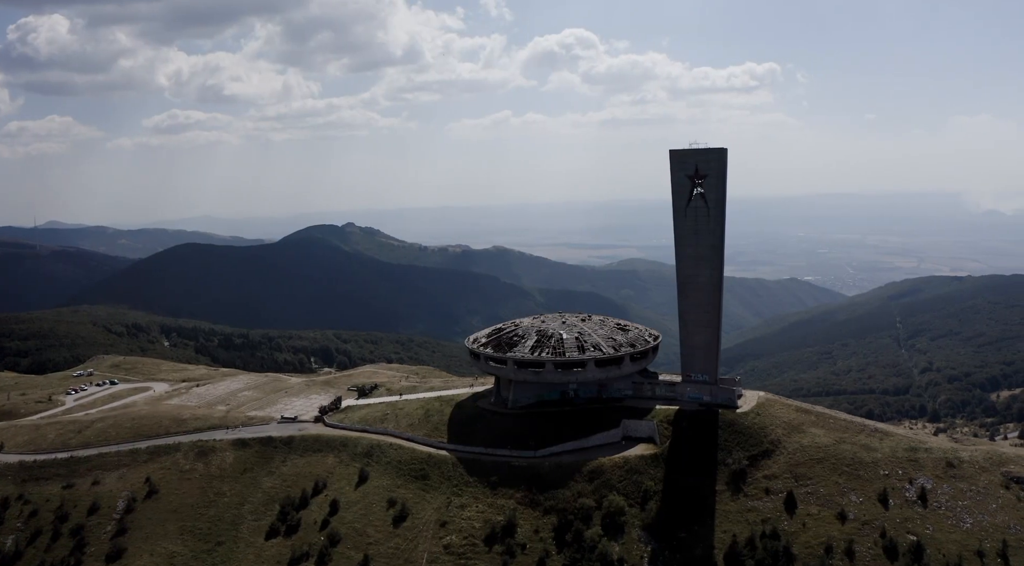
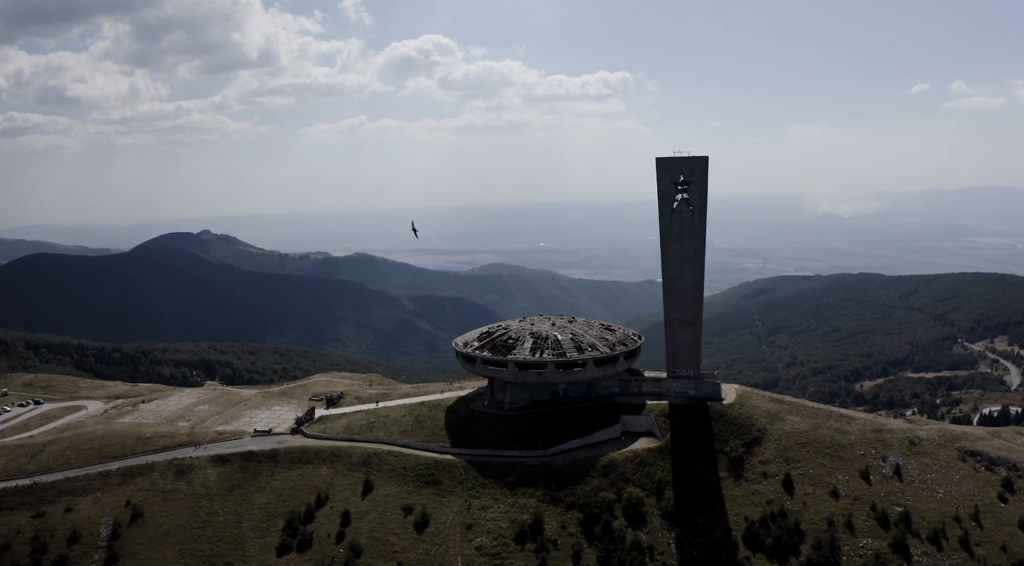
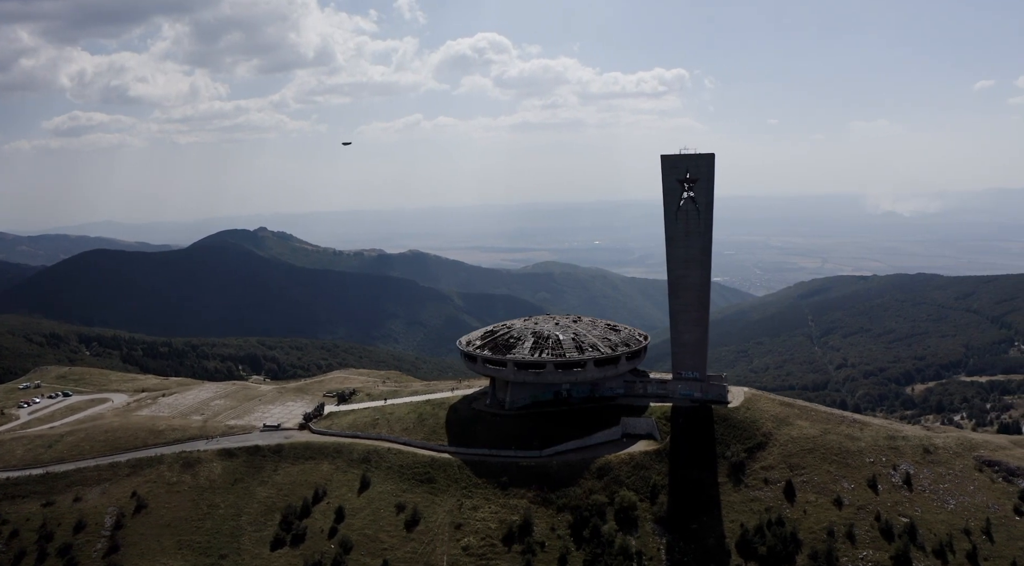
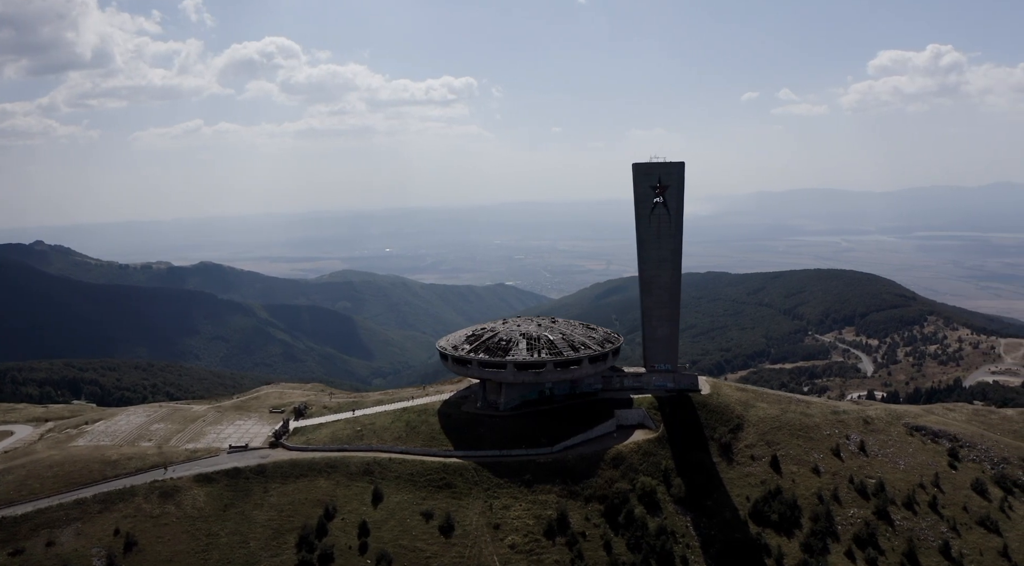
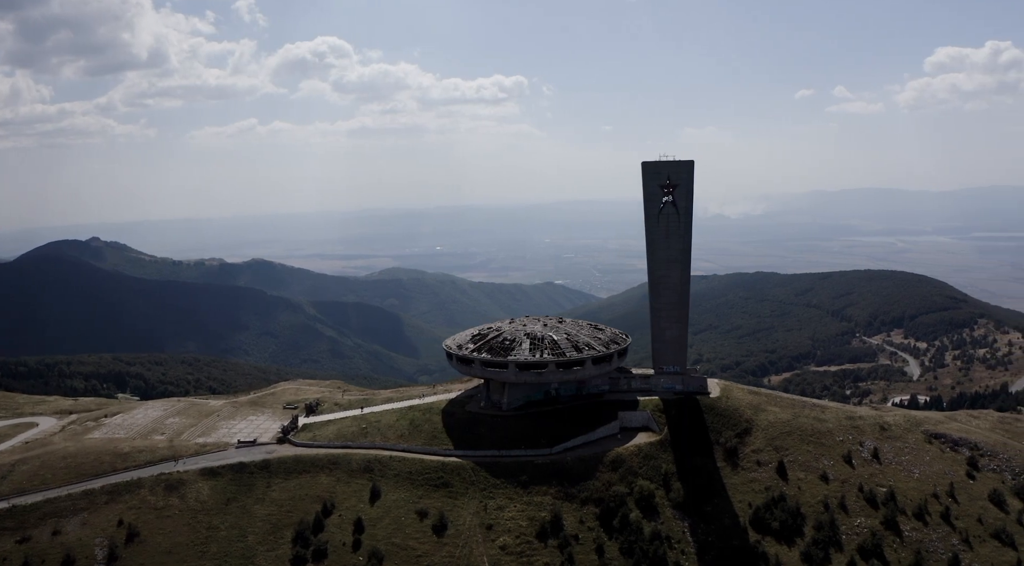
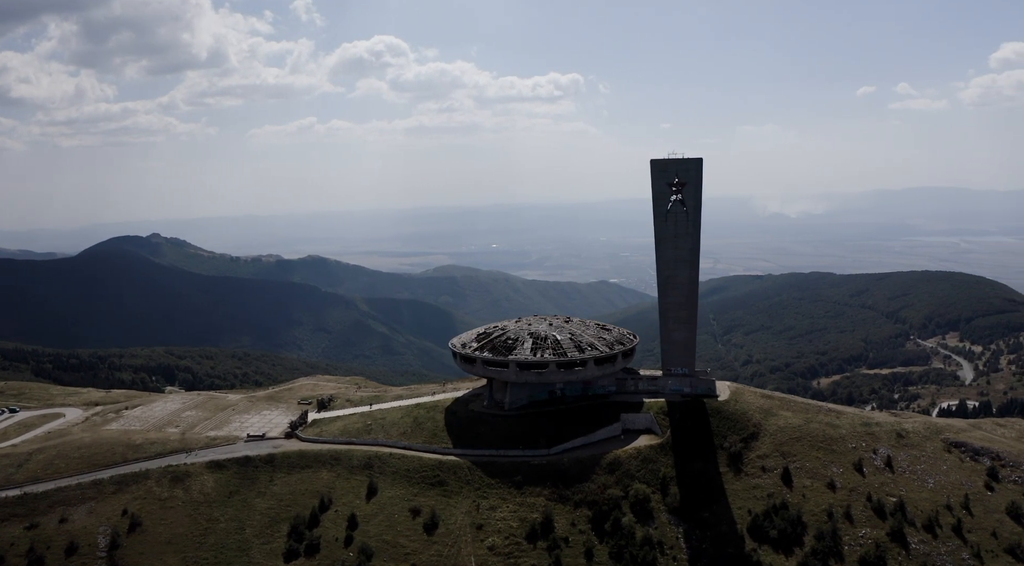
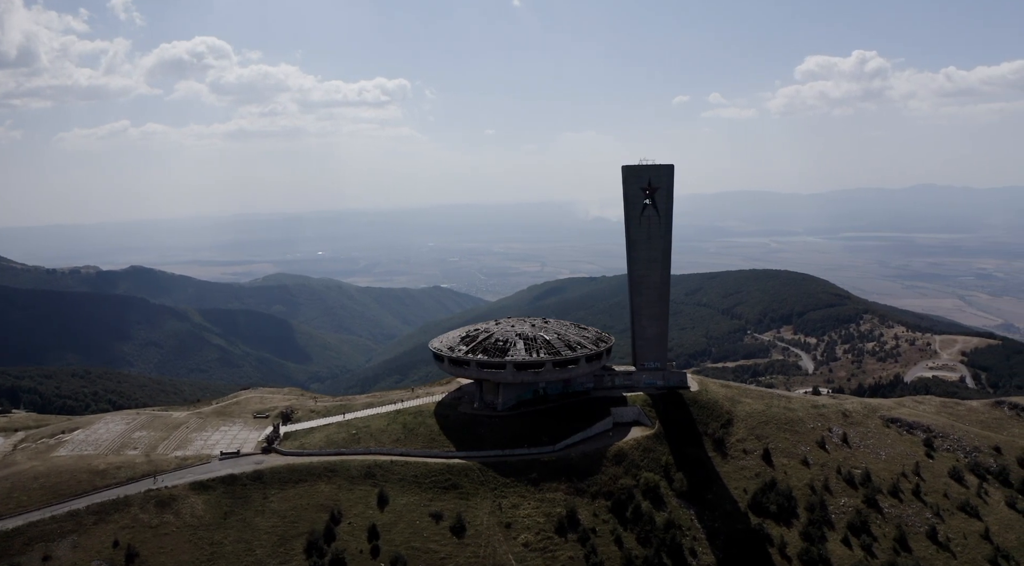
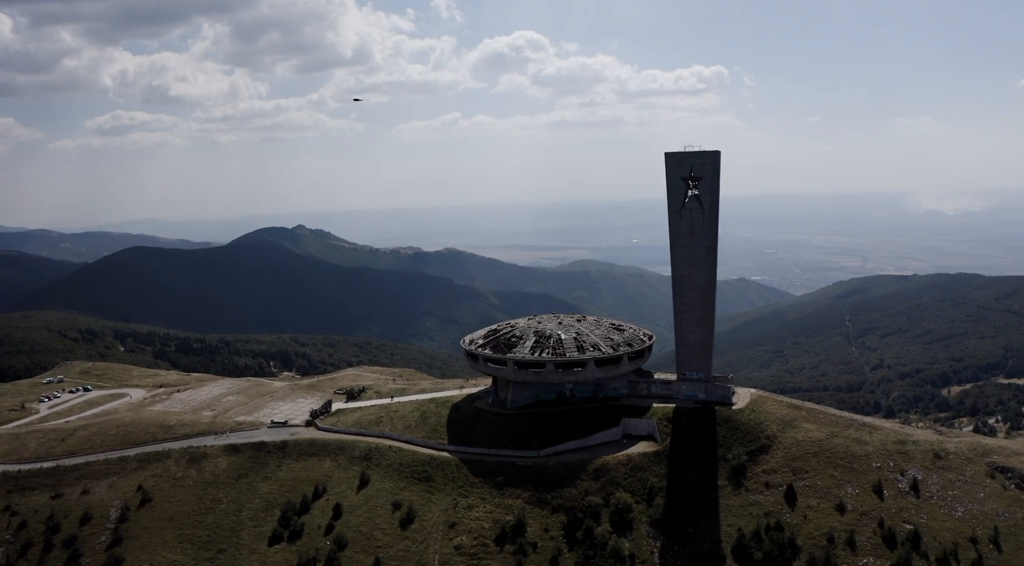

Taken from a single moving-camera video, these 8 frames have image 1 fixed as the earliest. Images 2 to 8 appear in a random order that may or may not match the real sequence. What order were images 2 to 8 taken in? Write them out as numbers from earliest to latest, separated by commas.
8, 3, 2, 6, 5, 4, 7
